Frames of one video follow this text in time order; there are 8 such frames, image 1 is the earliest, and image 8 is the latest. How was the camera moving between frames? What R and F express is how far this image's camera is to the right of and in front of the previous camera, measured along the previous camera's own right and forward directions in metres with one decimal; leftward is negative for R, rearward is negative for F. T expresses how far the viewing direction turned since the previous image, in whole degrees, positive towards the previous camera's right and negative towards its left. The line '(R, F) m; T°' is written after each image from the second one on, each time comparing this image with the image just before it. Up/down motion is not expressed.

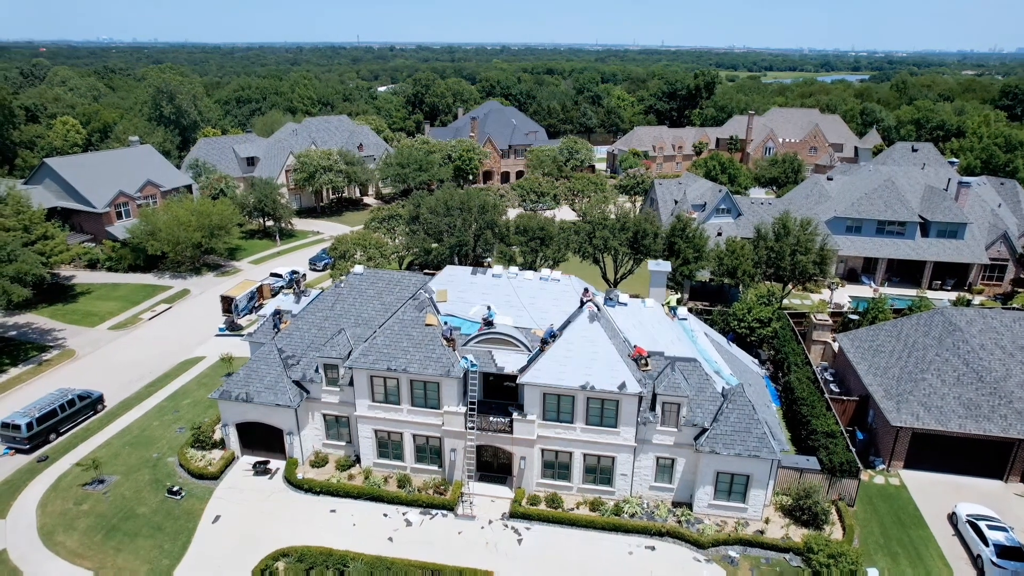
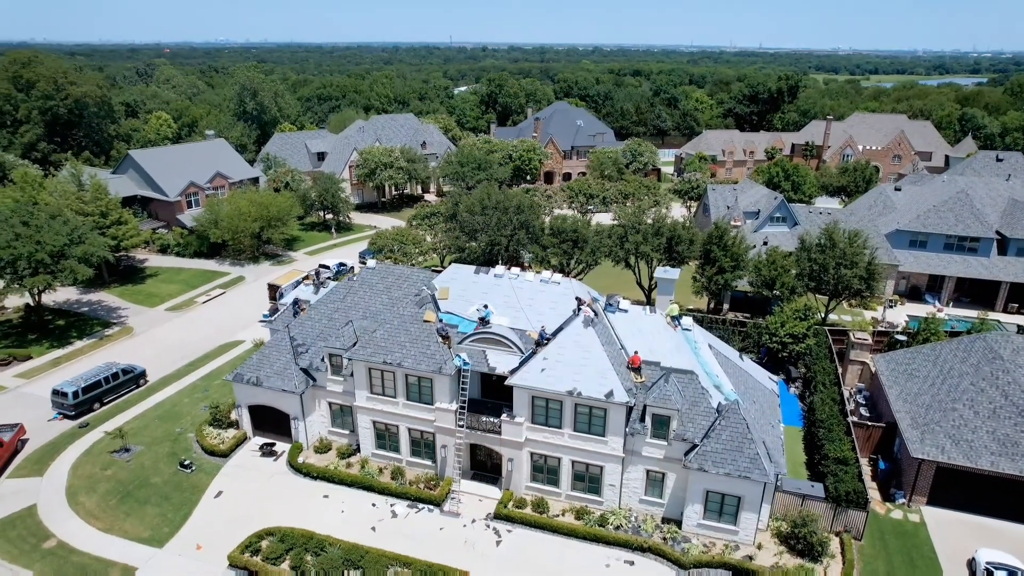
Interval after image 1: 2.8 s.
(+3.4, +0.3) m; -7°
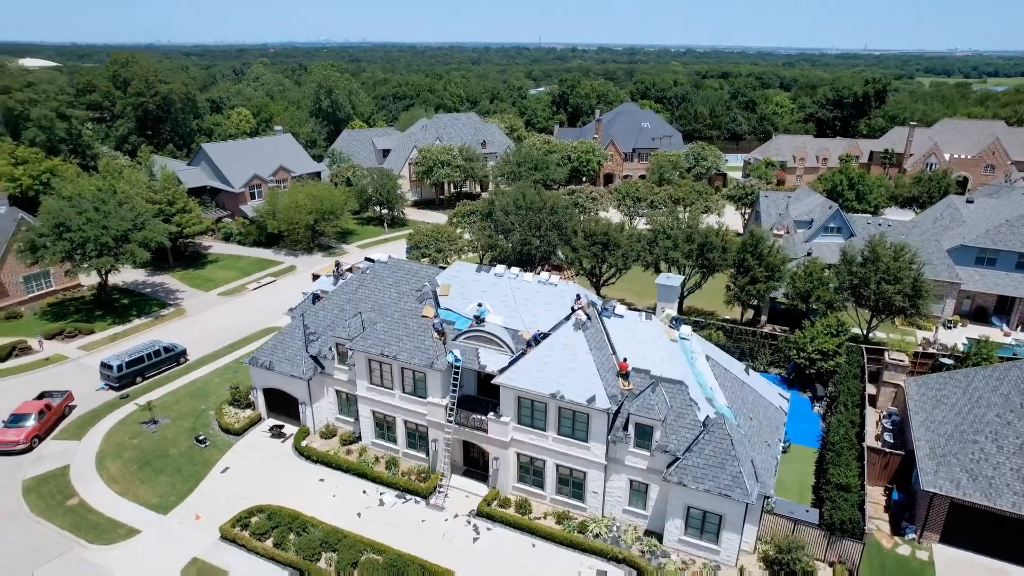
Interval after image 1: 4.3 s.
(+3.5, +0.2) m; -7°
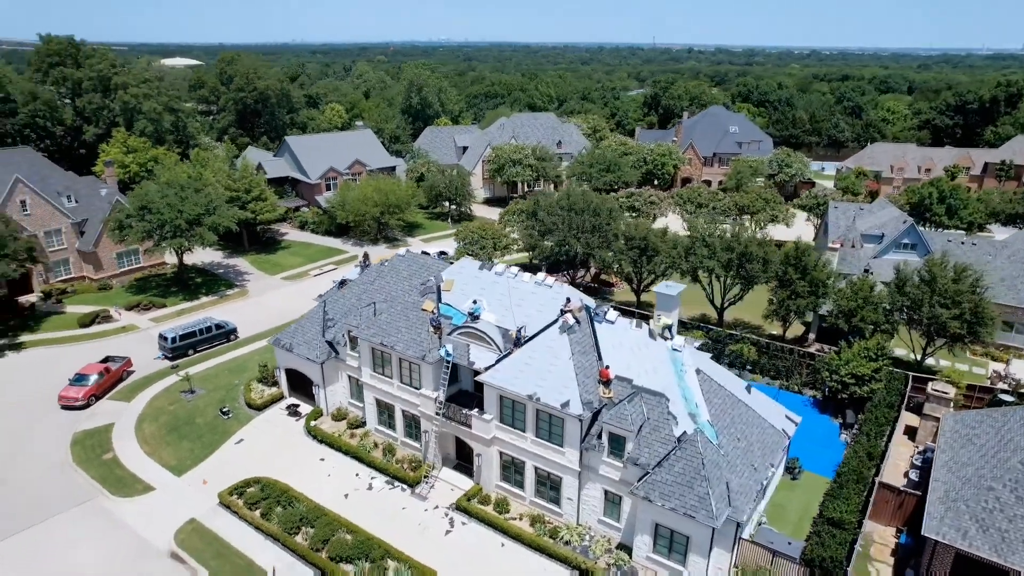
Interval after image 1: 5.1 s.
(+4.4, +0.3) m; -9°
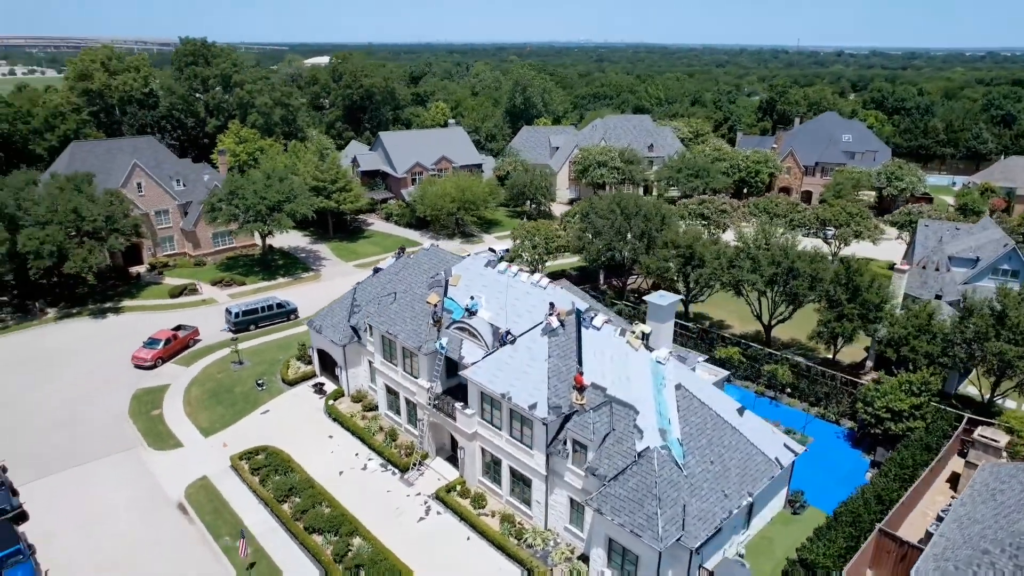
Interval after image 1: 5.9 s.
(+5.2, +0.4) m; -11°
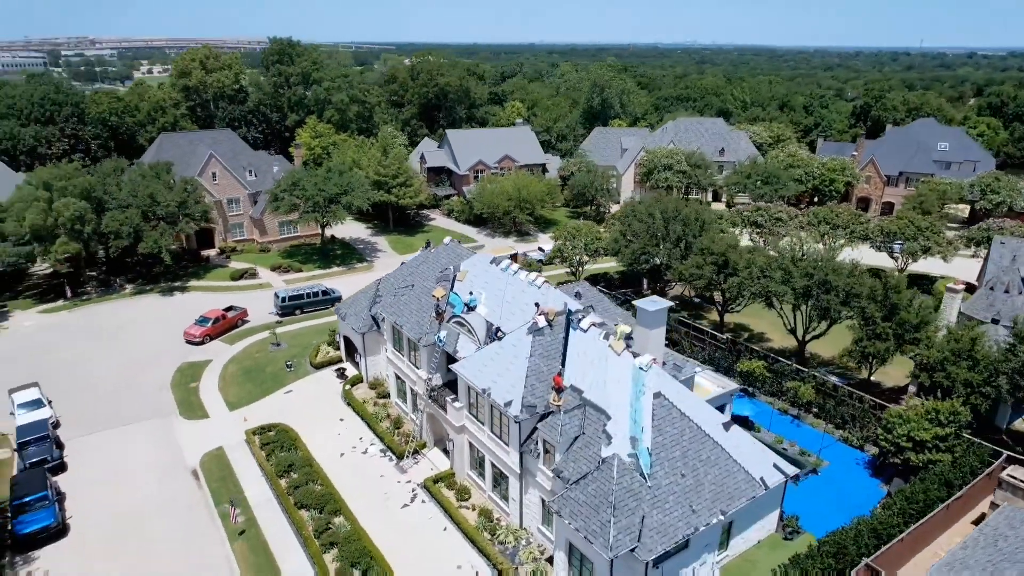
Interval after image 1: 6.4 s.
(+3.9, +0.2) m; -8°
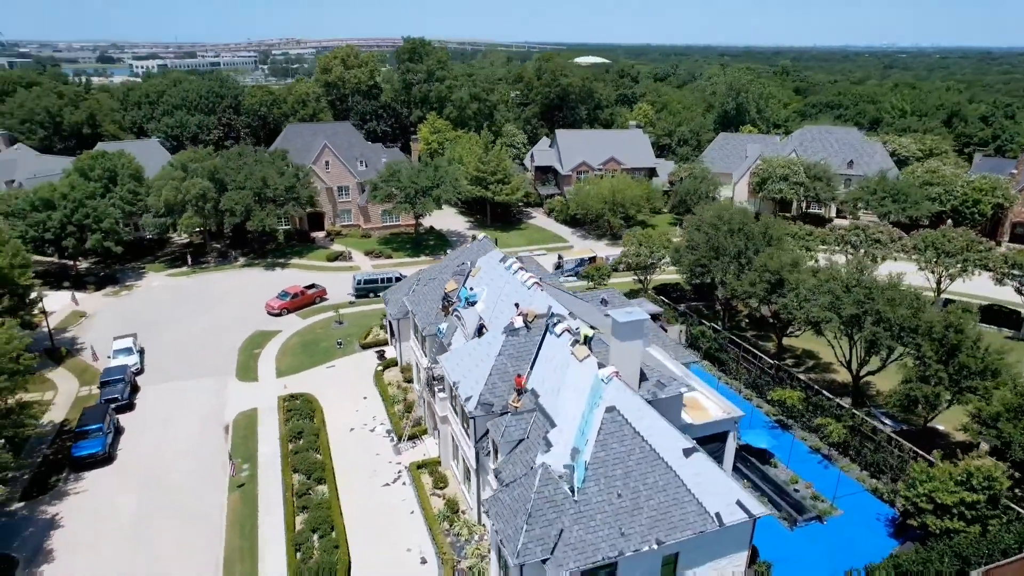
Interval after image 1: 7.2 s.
(+6.6, +0.7) m; -13°
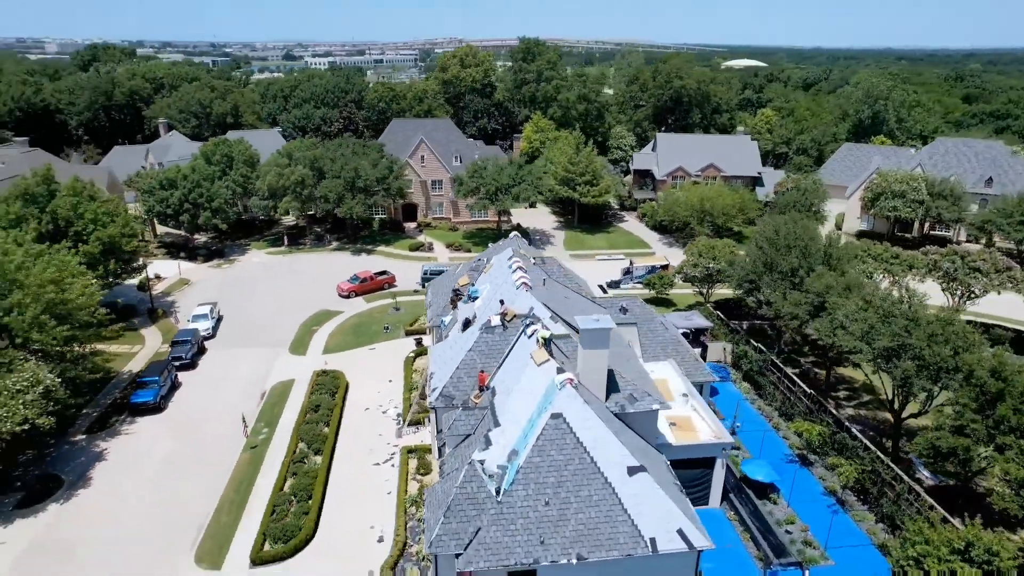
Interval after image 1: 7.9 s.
(+6.1, +0.6) m; -12°
